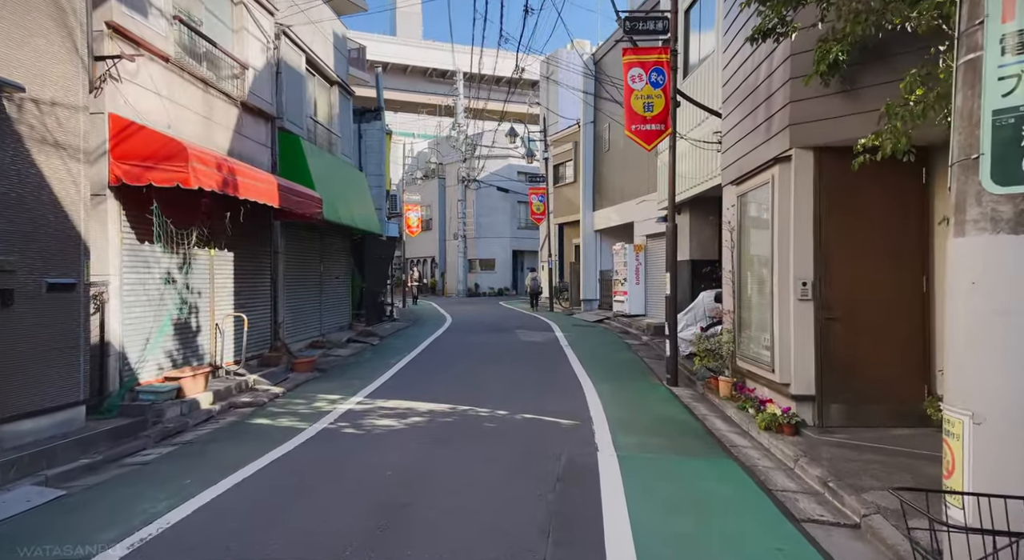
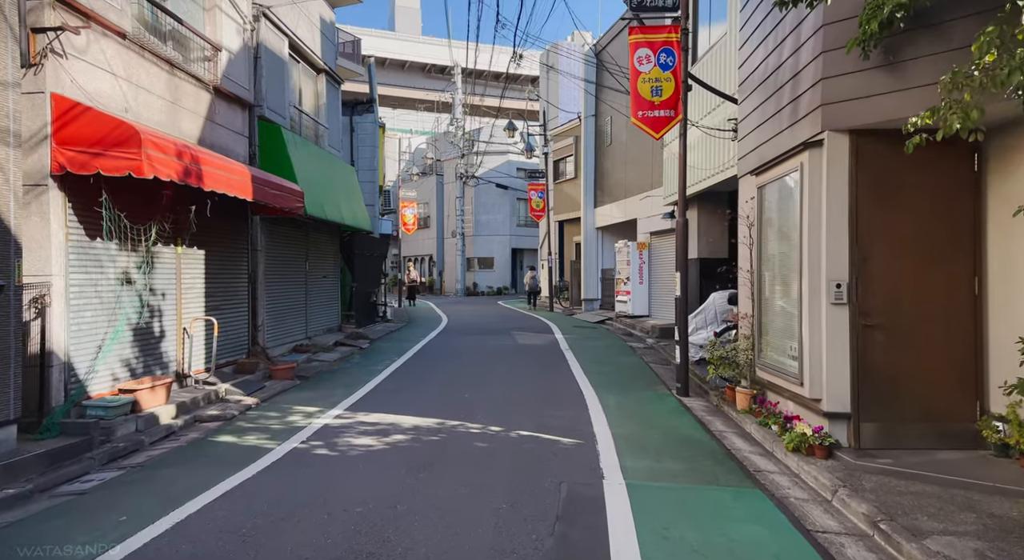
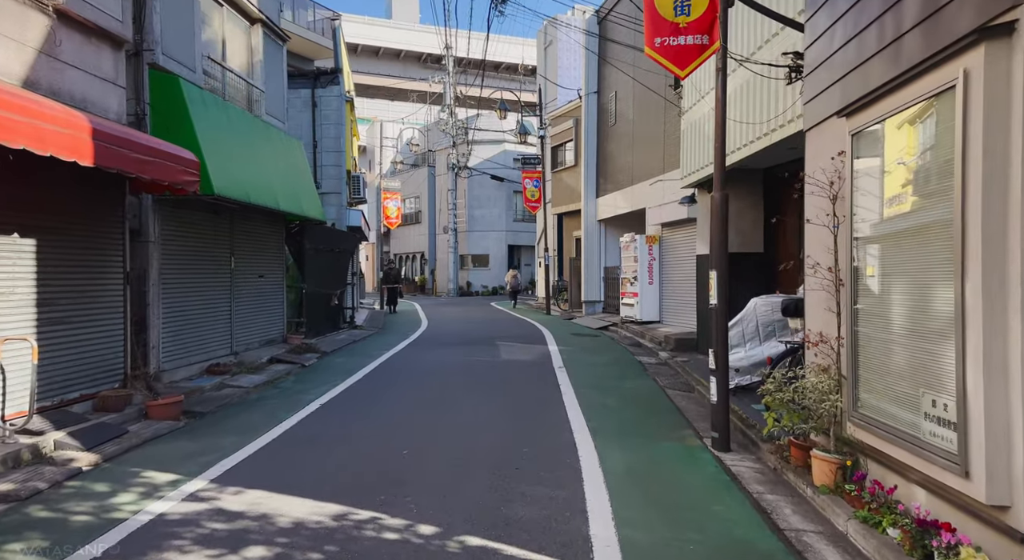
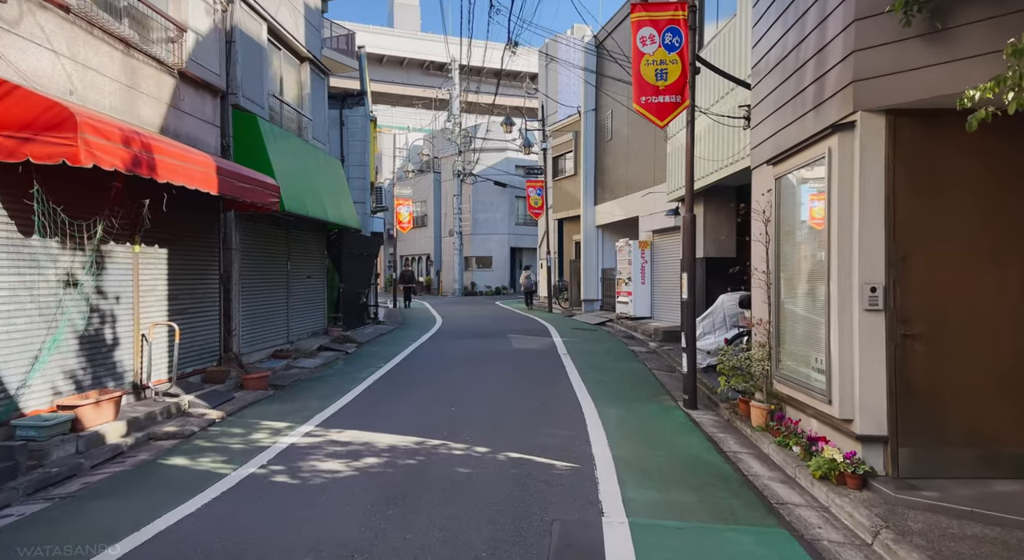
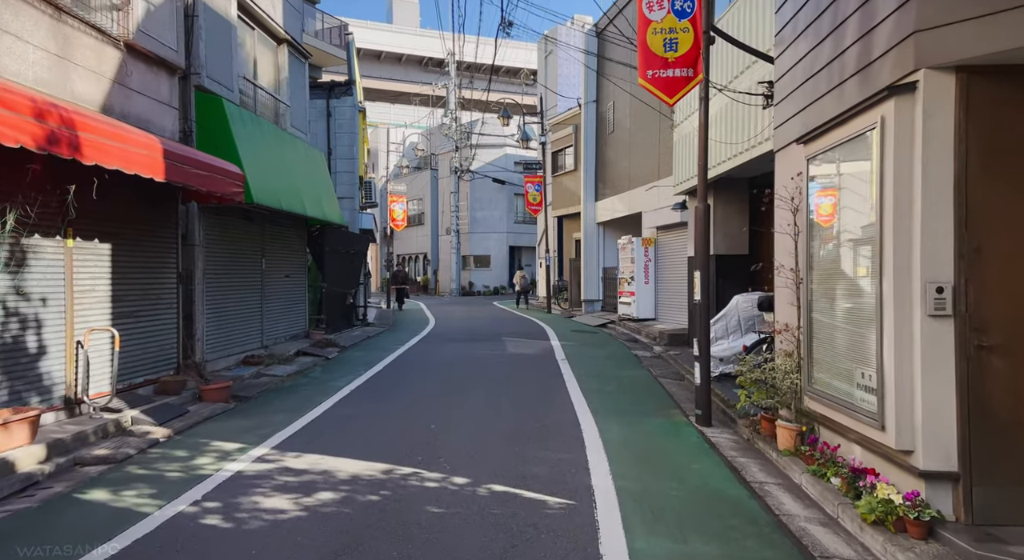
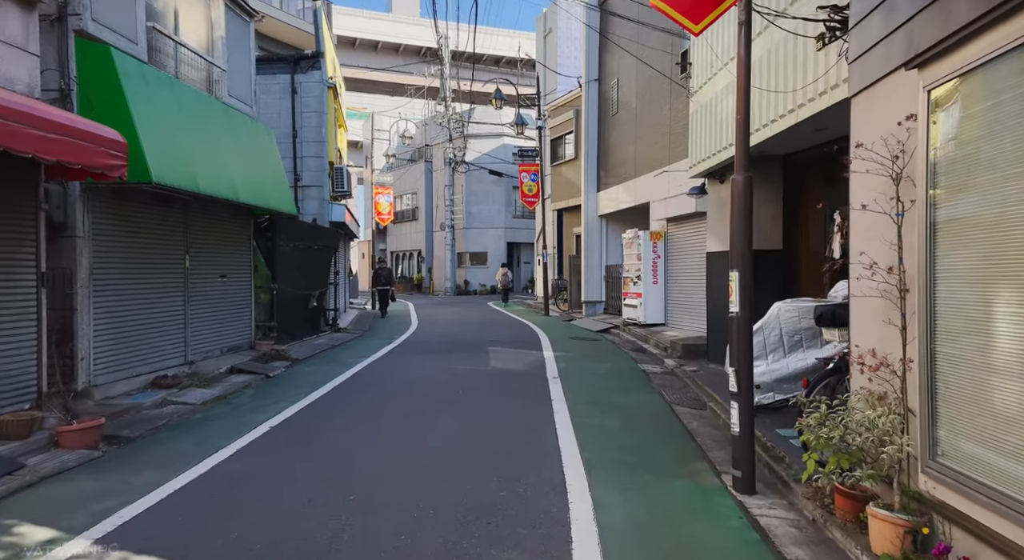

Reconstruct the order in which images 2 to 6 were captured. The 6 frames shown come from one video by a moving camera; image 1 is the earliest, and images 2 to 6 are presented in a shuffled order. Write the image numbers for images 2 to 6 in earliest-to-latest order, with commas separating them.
2, 4, 5, 3, 6
